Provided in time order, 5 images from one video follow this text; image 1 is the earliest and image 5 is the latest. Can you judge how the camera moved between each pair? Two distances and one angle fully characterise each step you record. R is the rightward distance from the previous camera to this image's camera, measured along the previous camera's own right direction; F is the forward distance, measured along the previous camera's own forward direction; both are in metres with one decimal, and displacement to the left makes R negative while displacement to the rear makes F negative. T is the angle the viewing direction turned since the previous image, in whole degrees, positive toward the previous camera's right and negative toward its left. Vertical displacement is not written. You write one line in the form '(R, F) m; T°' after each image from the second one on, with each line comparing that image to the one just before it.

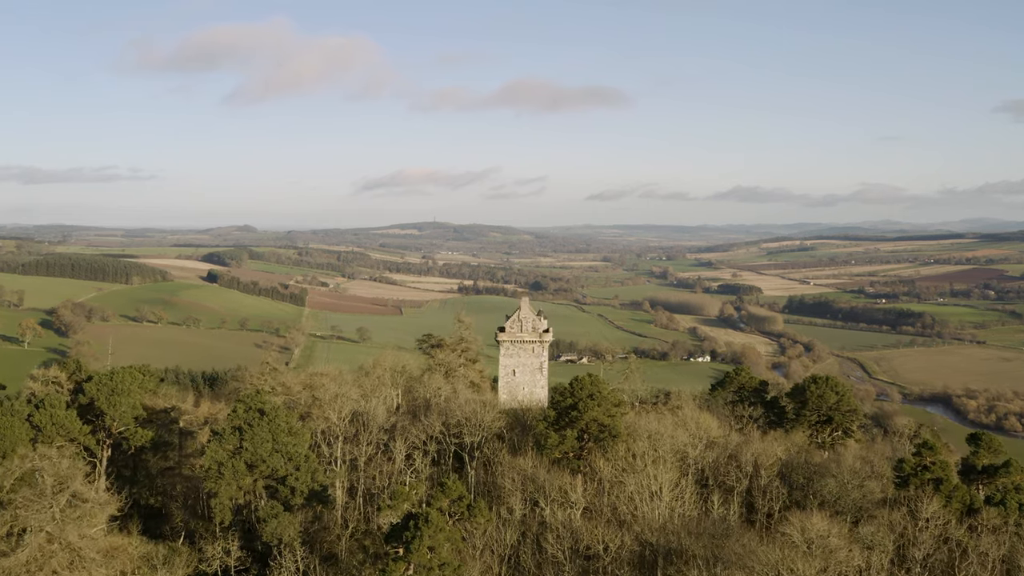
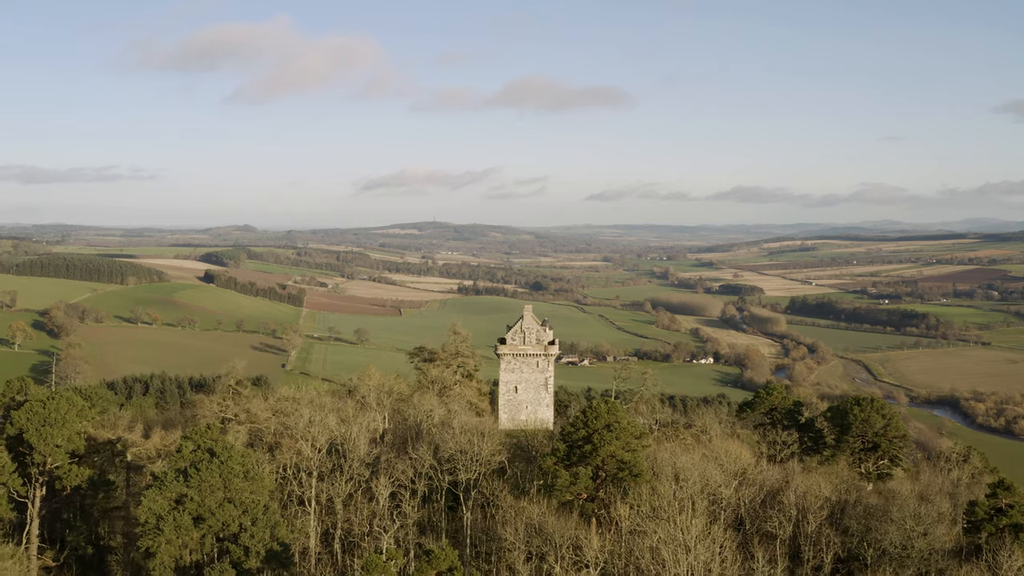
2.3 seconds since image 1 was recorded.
(-0.1, +2.8) m; 0°
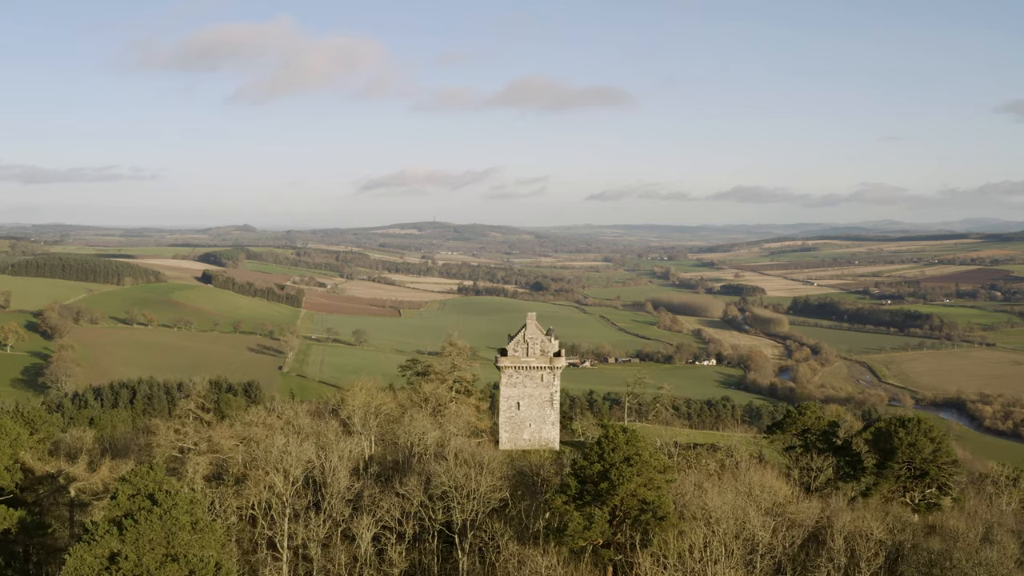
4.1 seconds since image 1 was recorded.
(-0.1, +2.2) m; 0°
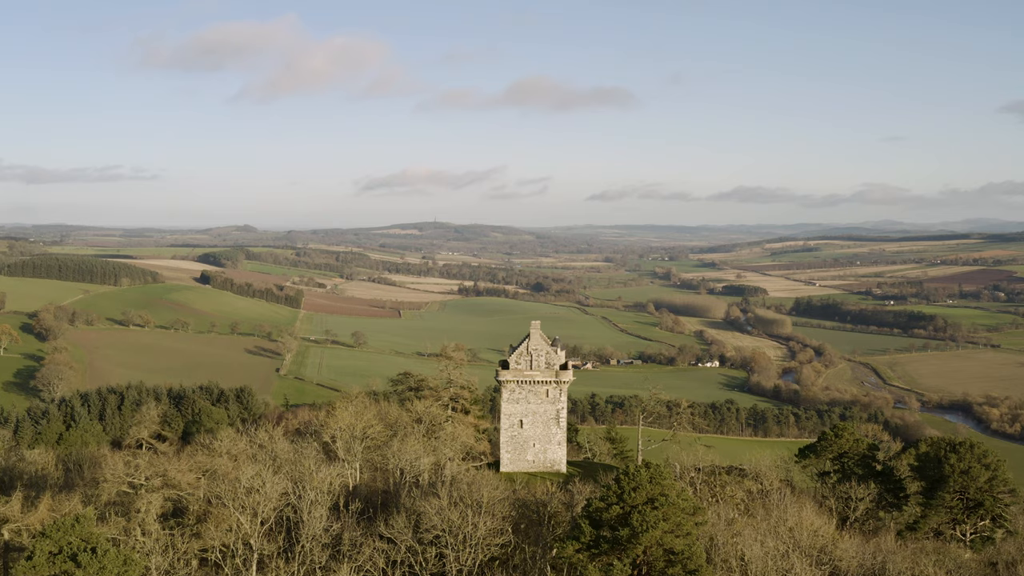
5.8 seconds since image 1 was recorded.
(-0.1, +2.0) m; 0°
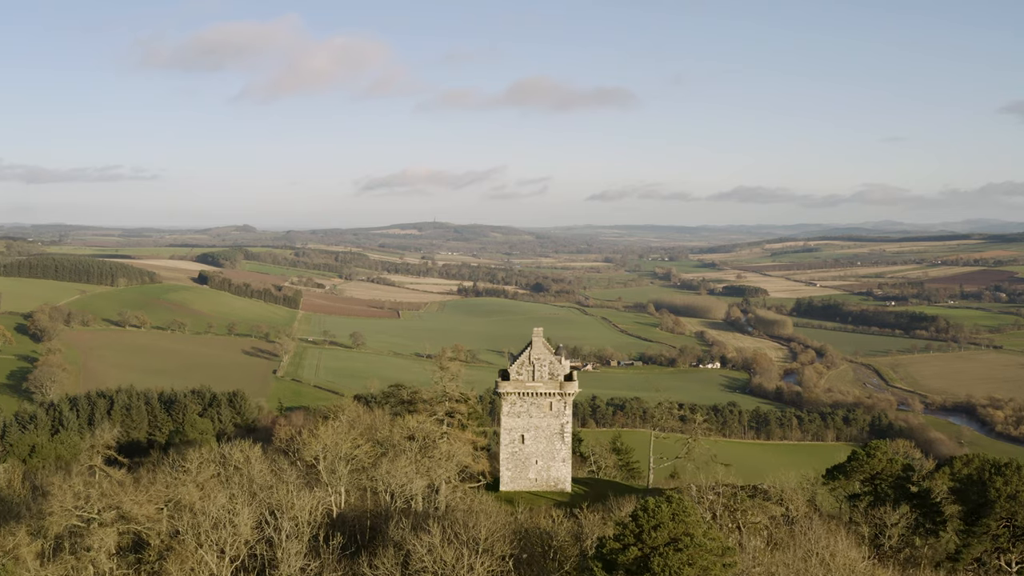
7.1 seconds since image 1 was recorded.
(0.0, +1.5) m; 0°
